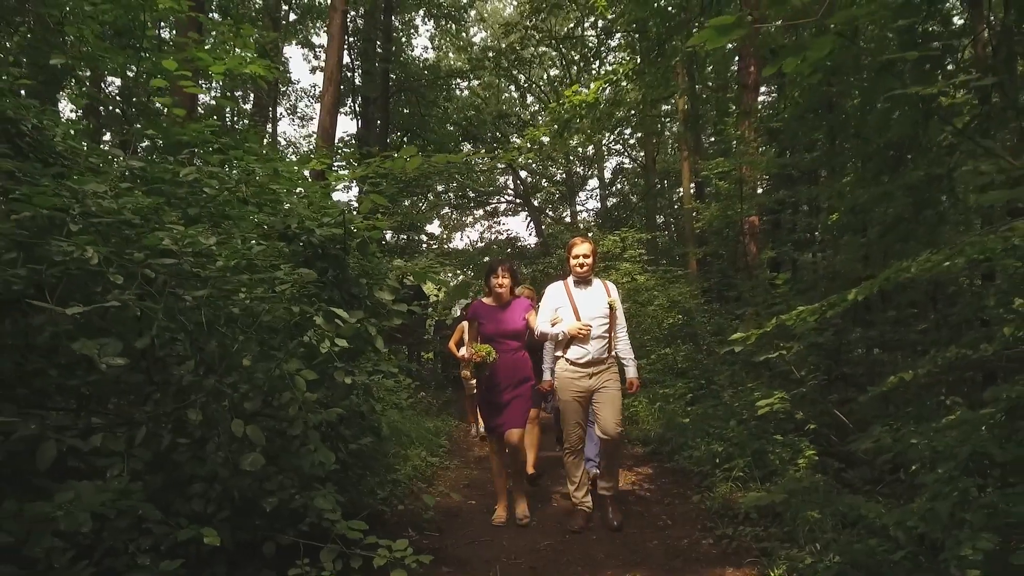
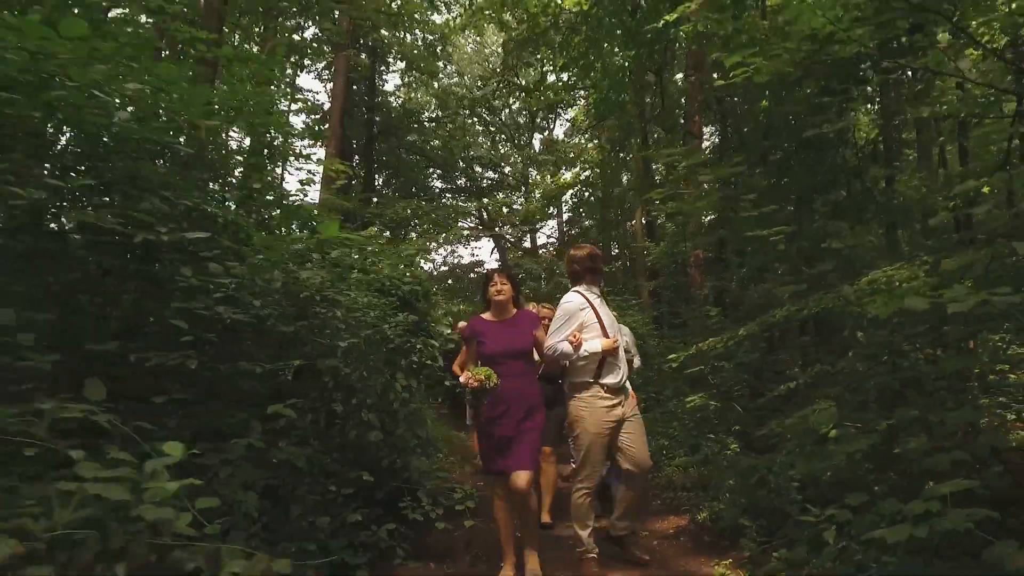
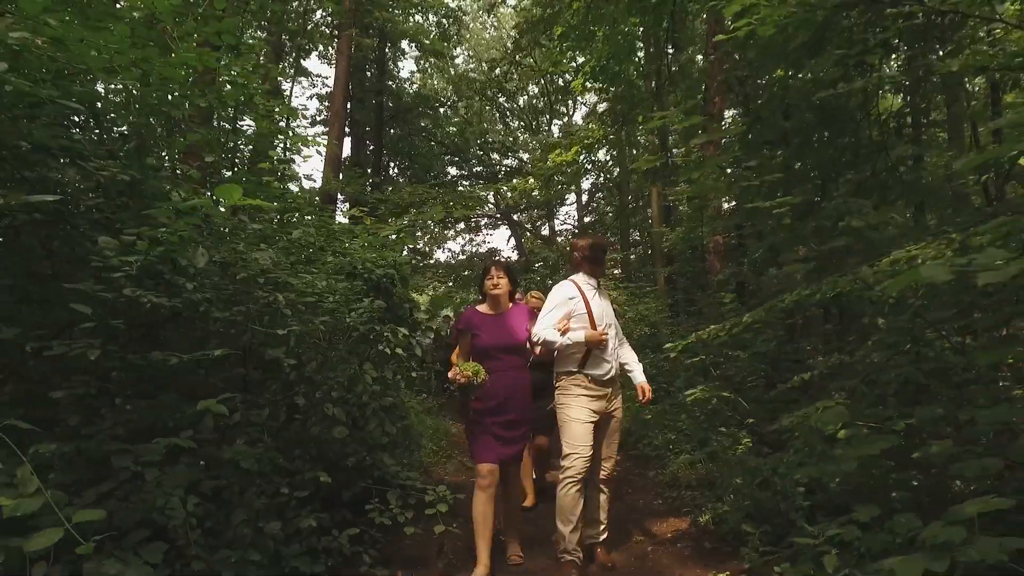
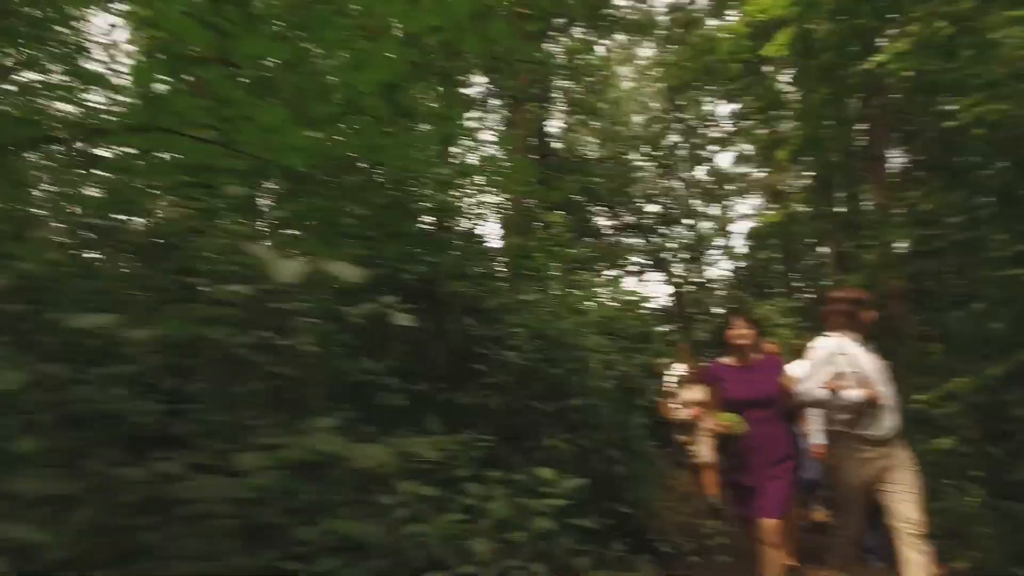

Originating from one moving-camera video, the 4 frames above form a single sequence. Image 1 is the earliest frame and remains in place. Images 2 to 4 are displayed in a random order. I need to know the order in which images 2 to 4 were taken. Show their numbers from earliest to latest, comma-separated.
3, 2, 4
